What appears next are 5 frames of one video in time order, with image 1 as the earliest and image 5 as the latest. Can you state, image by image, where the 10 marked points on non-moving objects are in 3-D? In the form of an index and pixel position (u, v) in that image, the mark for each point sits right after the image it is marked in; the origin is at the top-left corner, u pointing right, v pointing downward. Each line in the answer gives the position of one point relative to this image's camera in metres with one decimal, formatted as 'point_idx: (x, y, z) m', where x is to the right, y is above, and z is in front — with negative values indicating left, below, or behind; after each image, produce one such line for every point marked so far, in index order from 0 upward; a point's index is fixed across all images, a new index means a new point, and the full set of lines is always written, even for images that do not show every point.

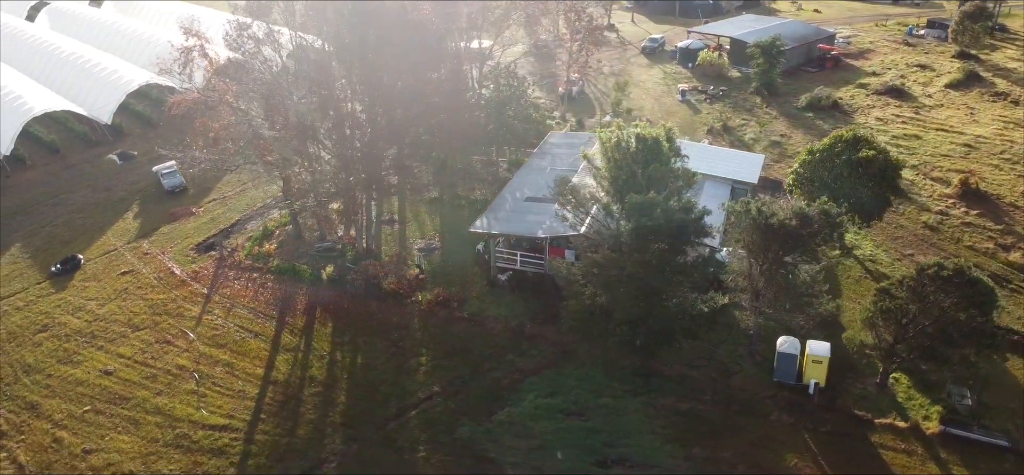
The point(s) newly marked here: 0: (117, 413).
0: (-9.5, -4.2, +19.3) m
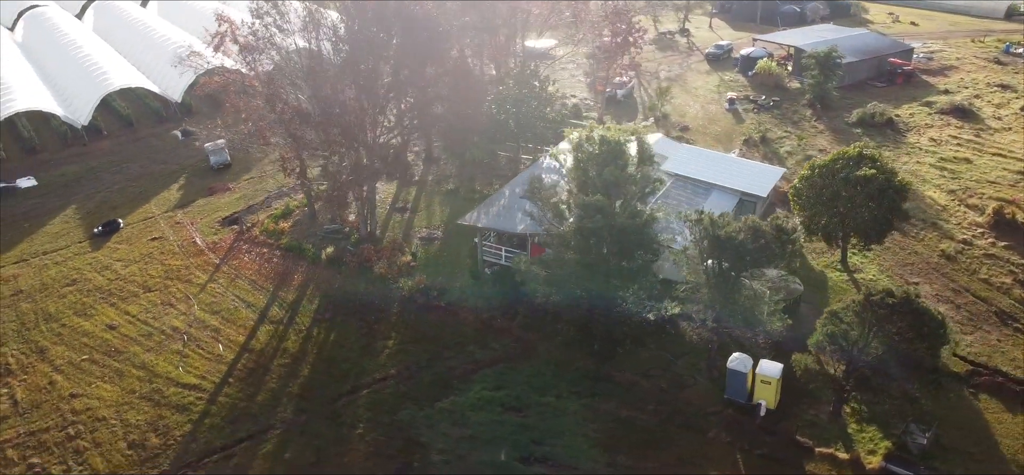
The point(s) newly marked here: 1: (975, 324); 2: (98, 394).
0: (-10.5, -3.3, +21.0) m
1: (+11.5, -2.1, +19.9) m
2: (-10.3, -3.9, +20.0) m
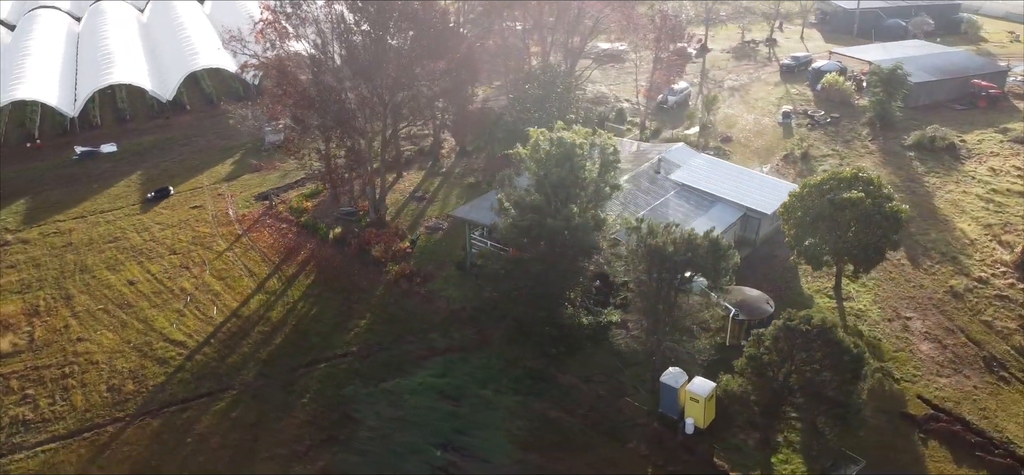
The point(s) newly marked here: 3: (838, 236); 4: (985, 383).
0: (-11.4, -2.2, +23.1) m
1: (+10.2, -3.0, +18.5) m
2: (-11.3, -2.8, +22.1) m
3: (+7.9, 0.0, +19.6) m
4: (+10.6, -3.3, +18.0) m
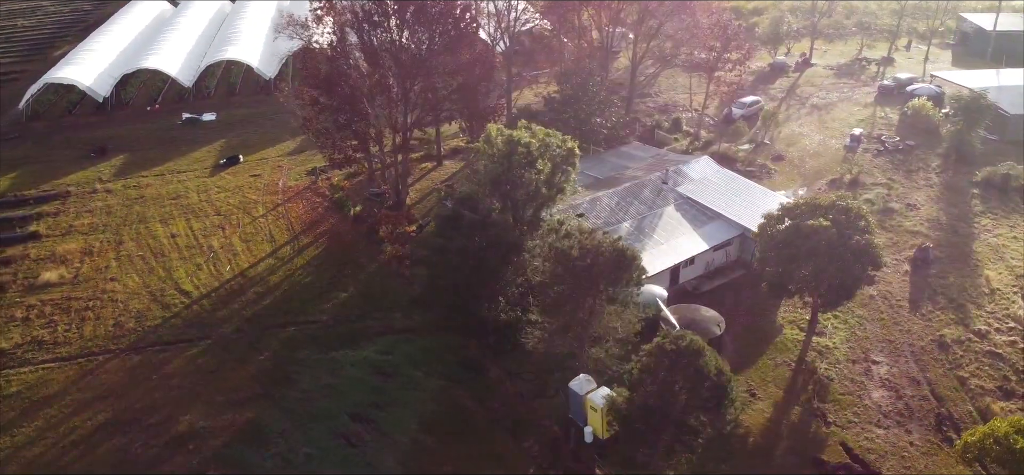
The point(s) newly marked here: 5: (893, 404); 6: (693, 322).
0: (-11.7, -0.8, +26.0) m
1: (+8.2, -3.8, +17.0) m
2: (-12.0, -1.4, +24.9) m
3: (+6.6, -0.6, +18.5) m
4: (+8.4, -4.2, +16.4) m
5: (+8.2, -3.6, +17.4) m
6: (+4.4, -2.1, +19.3) m
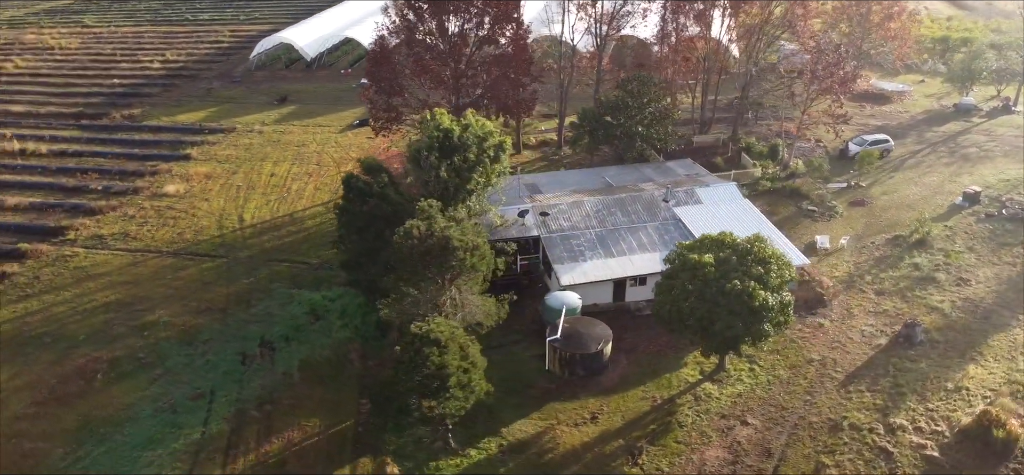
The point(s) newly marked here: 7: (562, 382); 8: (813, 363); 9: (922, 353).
0: (-10.5, +1.8, +30.9) m
1: (+3.9, -4.7, +15.4) m
2: (-11.2, +1.3, +30.1) m
3: (+3.5, -1.3, +17.4) m
4: (+3.8, -5.1, +14.8) m
5: (+4.1, -4.5, +15.8) m
6: (+1.6, -2.3, +18.9) m
7: (+1.2, -3.4, +18.7) m
8: (+7.0, -2.9, +18.7) m
9: (+9.6, -2.7, +18.9) m
